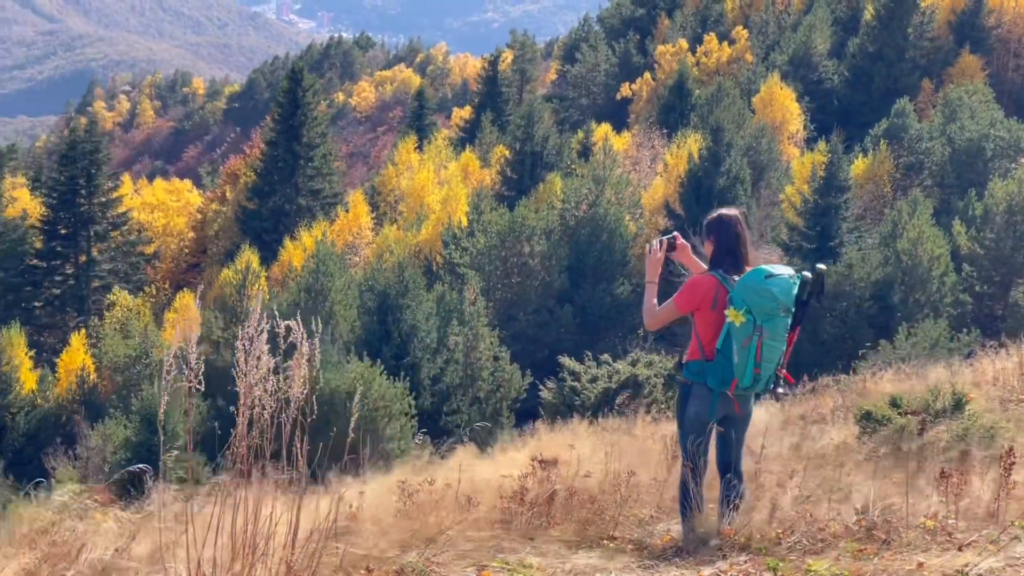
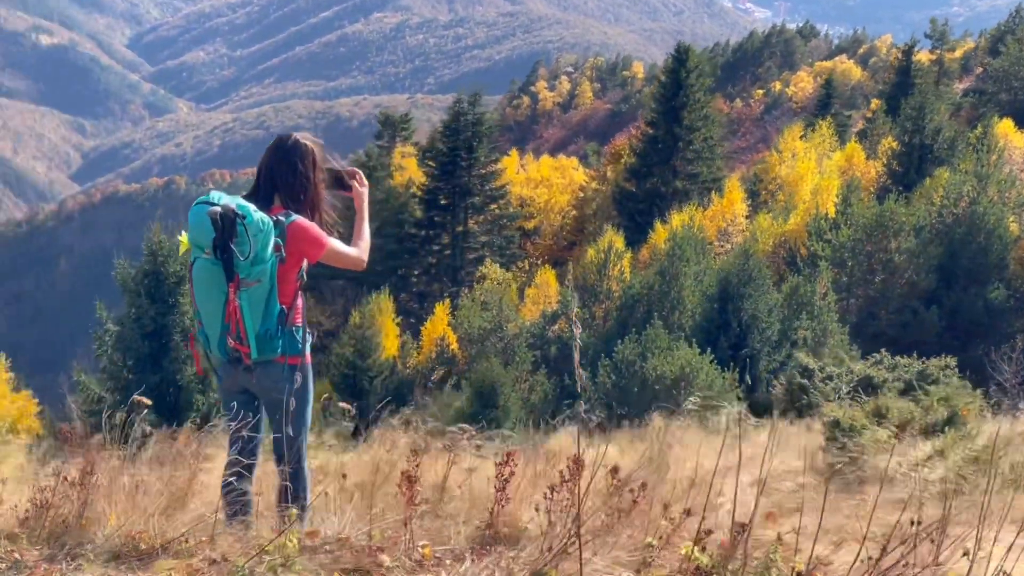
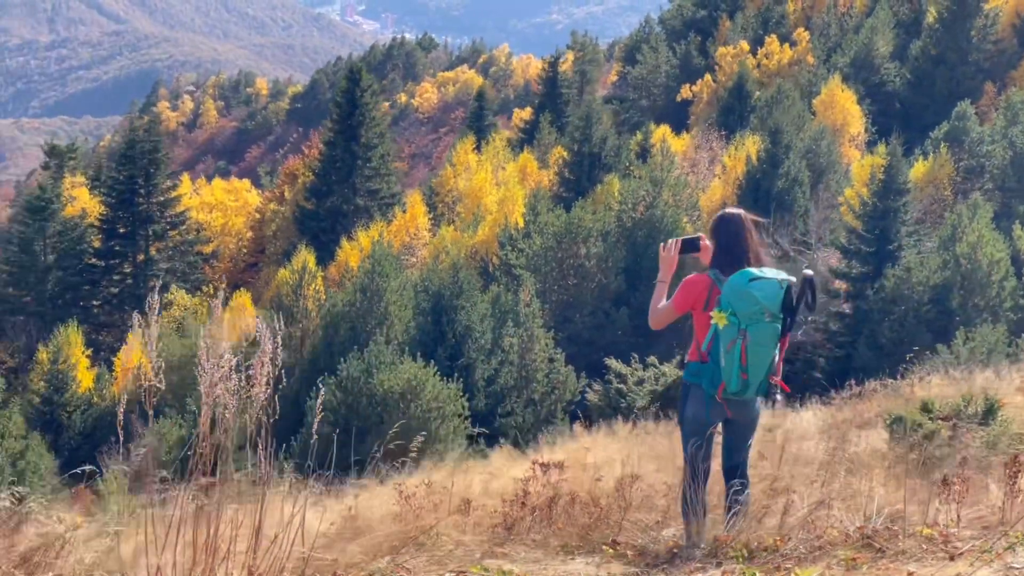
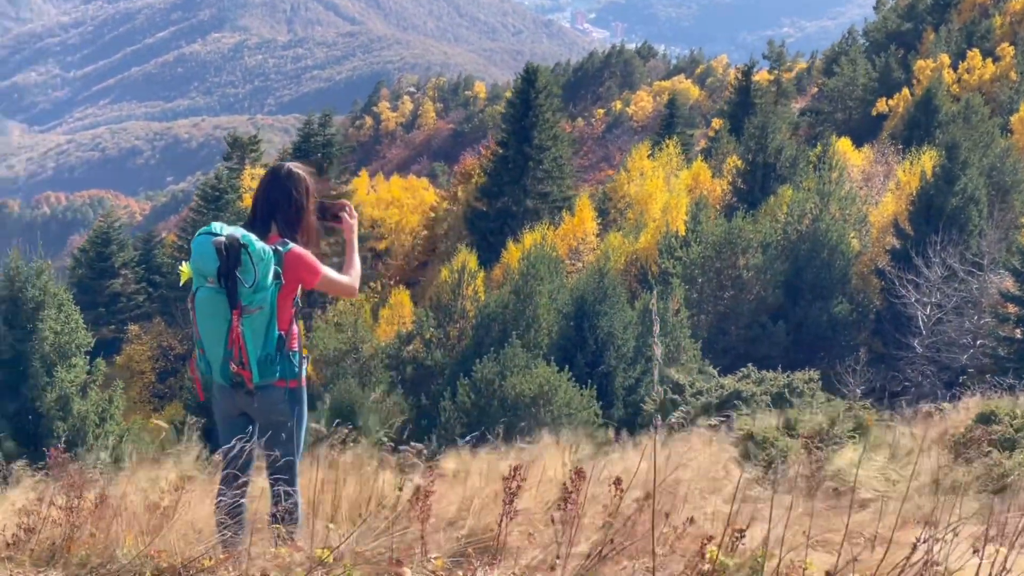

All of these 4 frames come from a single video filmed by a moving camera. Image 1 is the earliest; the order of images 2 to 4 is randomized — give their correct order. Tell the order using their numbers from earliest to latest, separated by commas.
3, 4, 2
